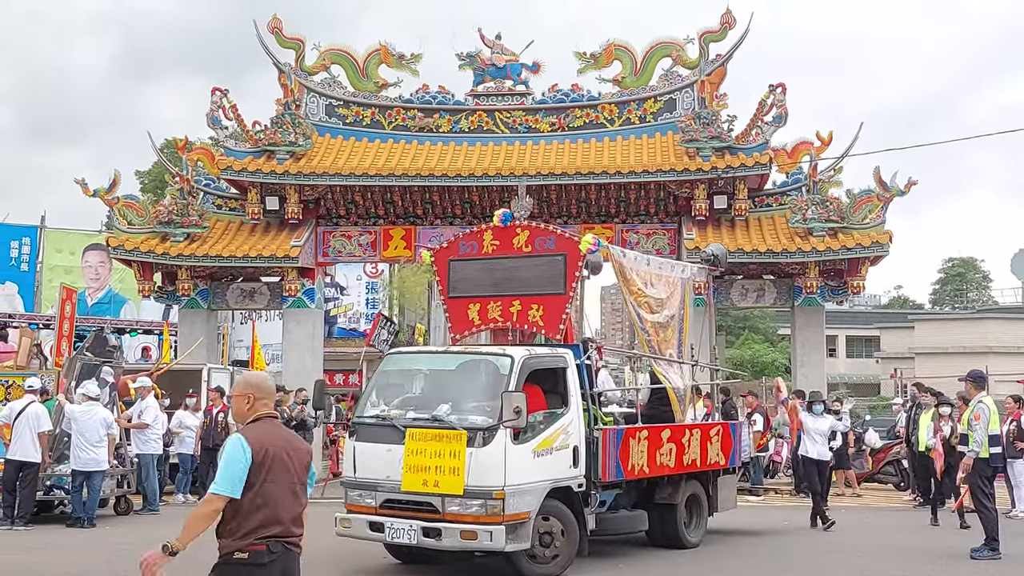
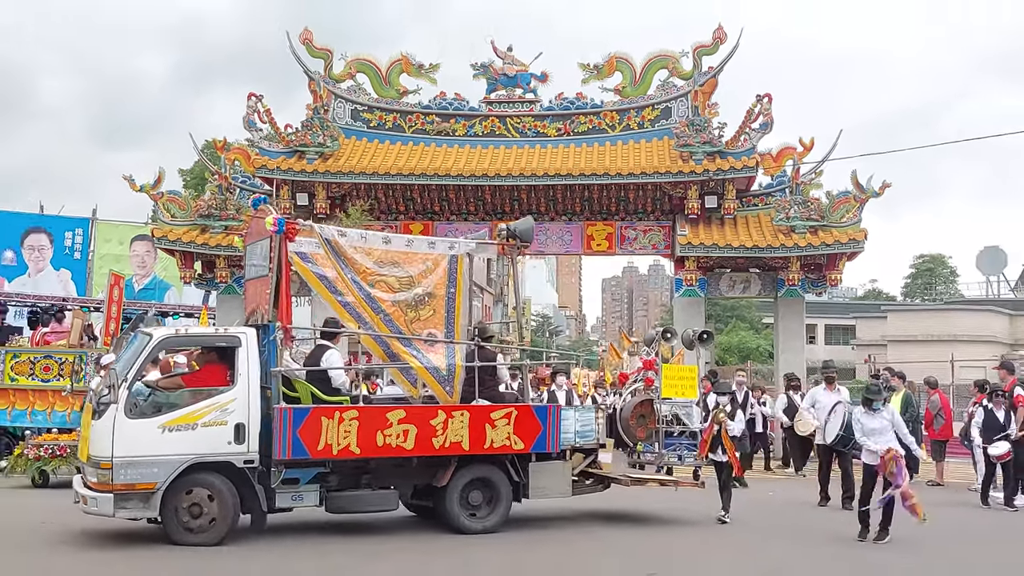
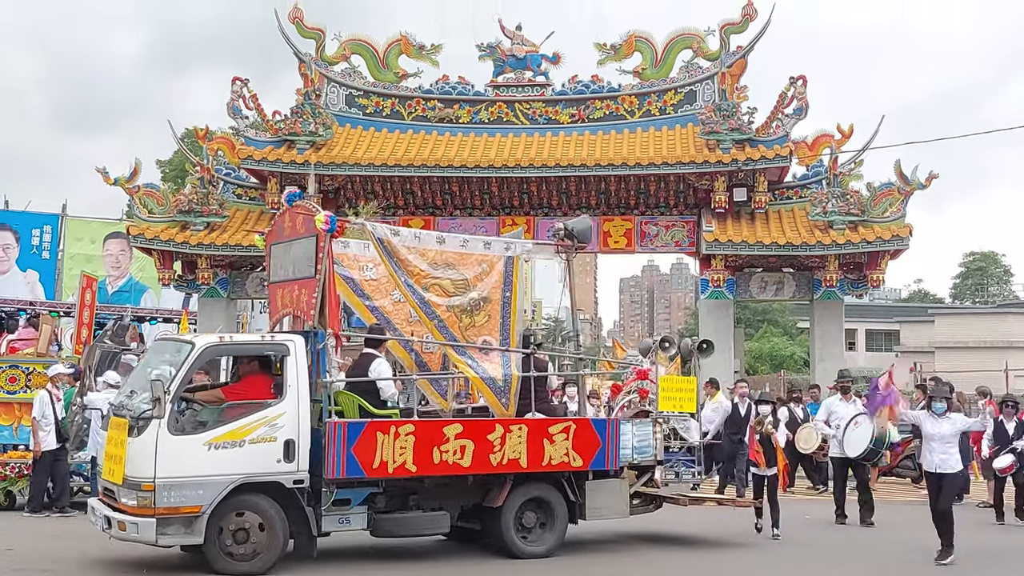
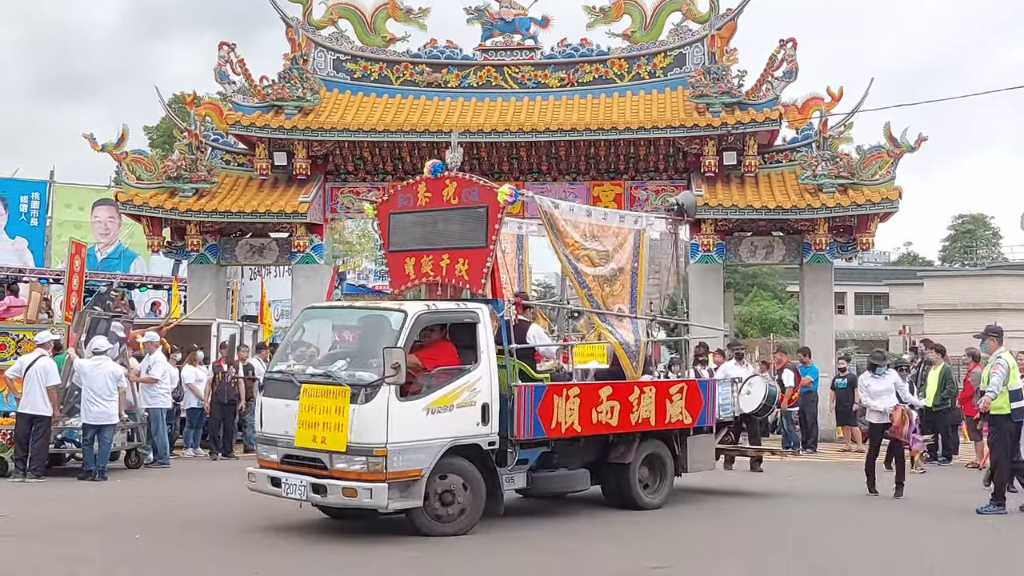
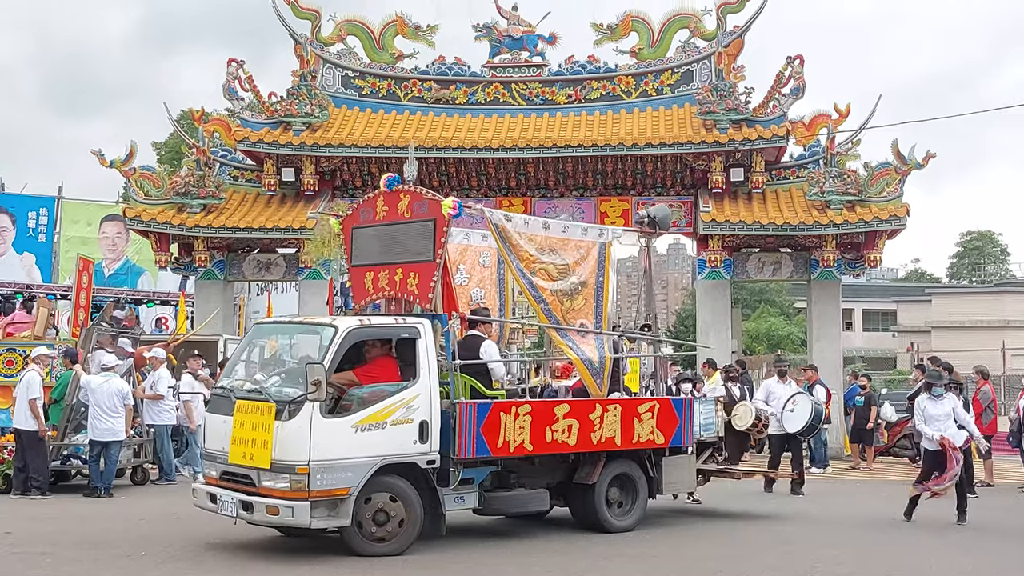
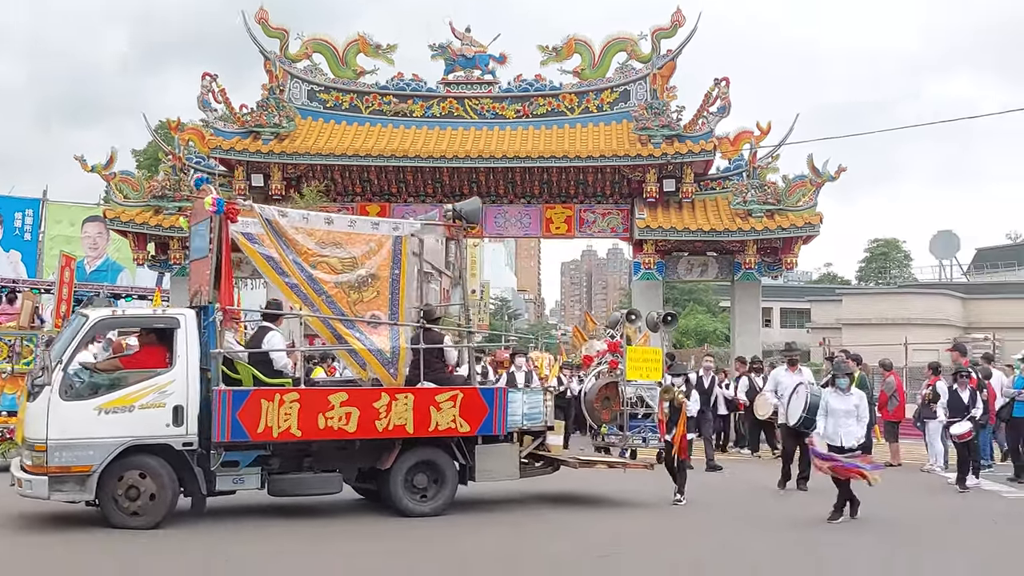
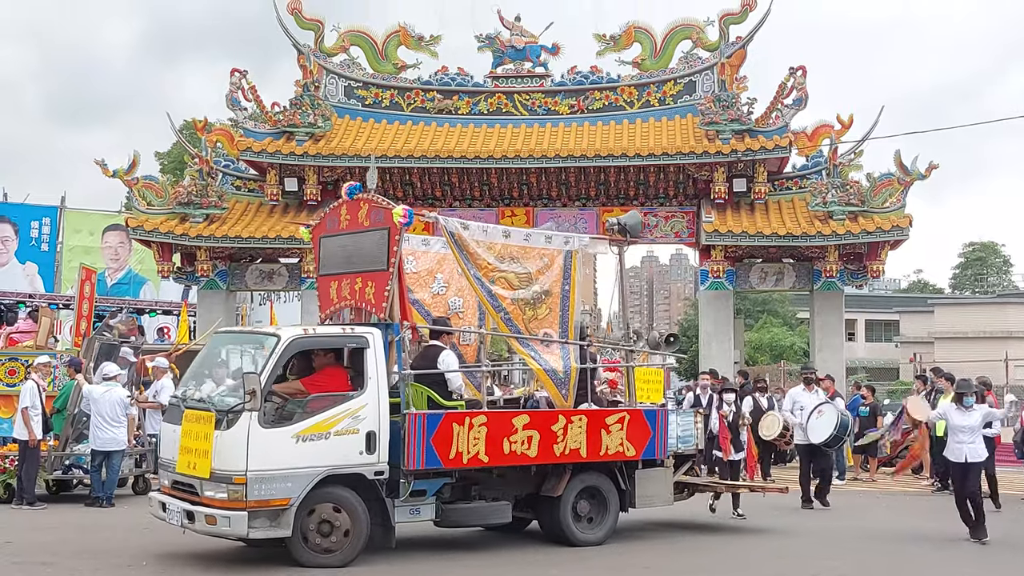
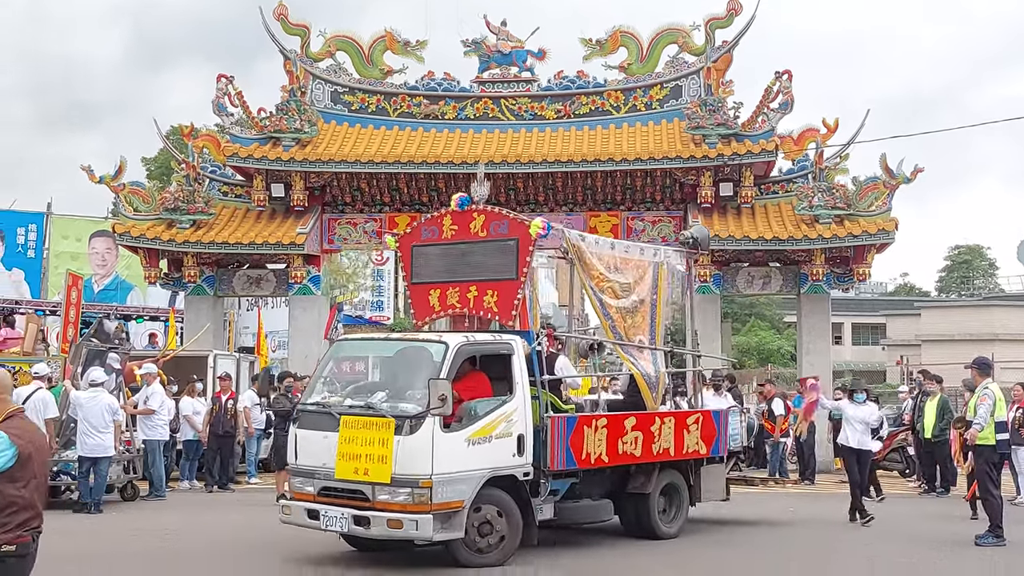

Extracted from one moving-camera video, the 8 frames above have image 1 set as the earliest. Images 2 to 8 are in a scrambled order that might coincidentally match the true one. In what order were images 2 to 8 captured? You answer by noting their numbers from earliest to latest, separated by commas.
8, 4, 5, 7, 3, 2, 6
